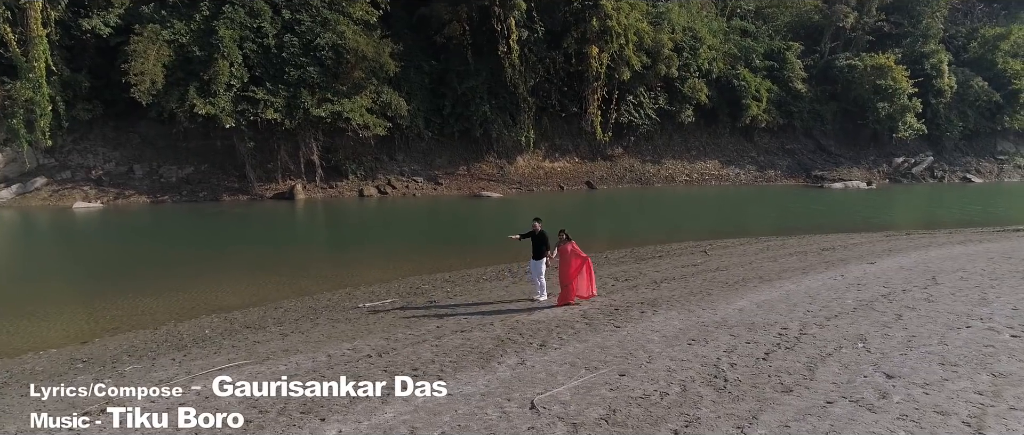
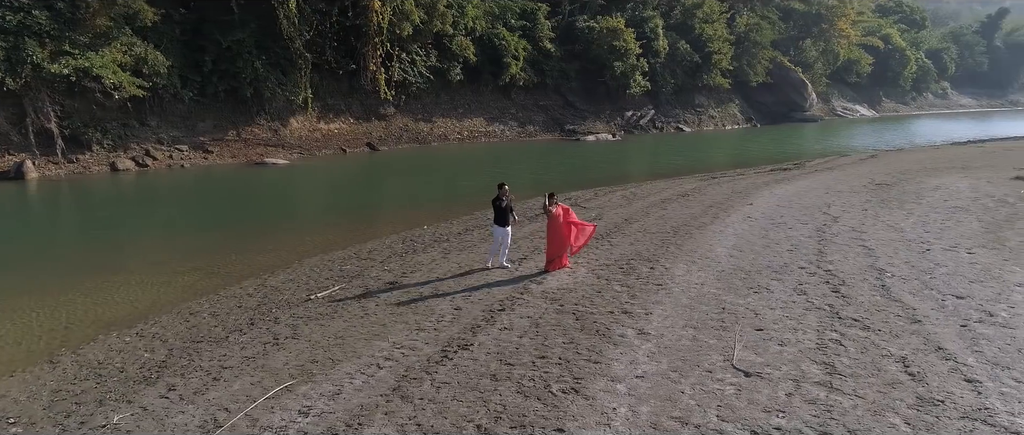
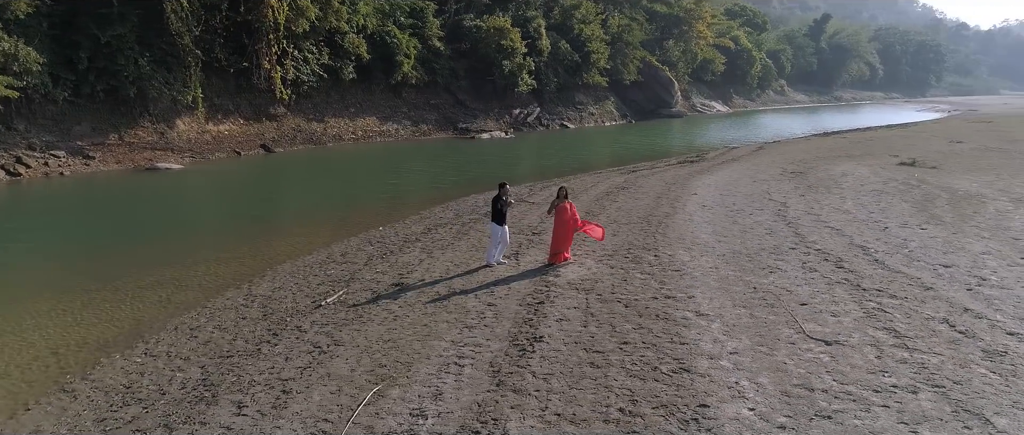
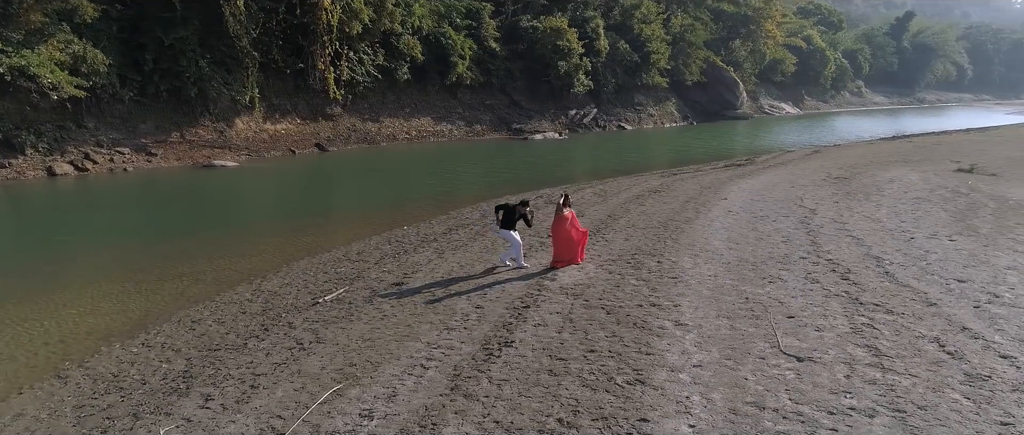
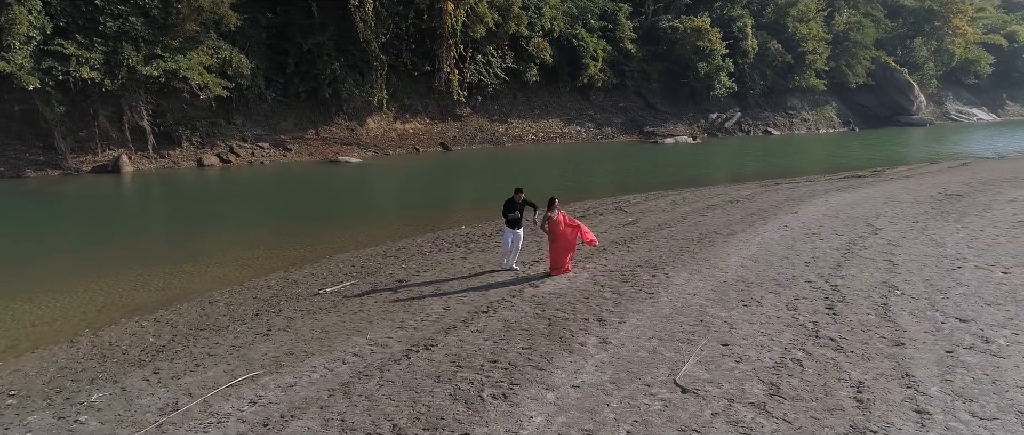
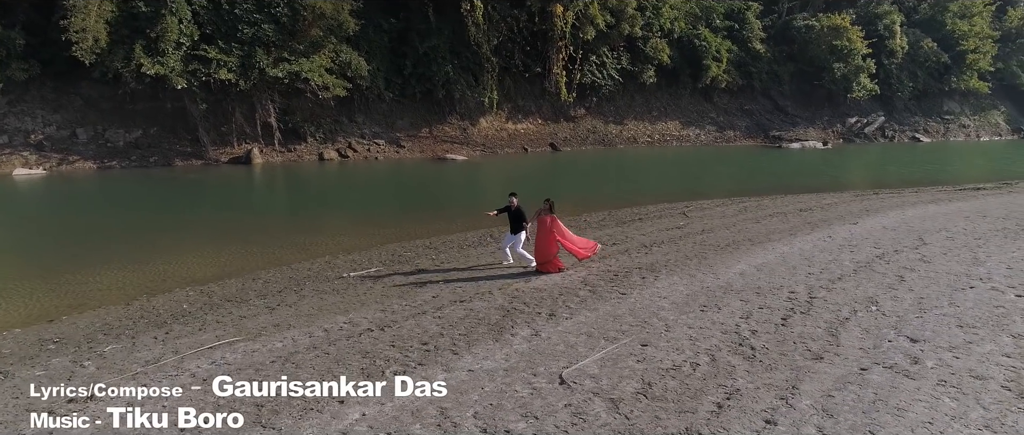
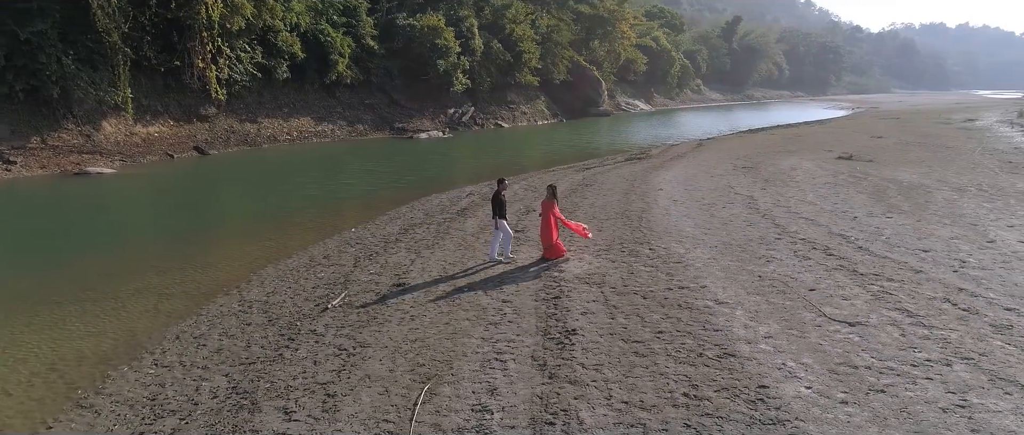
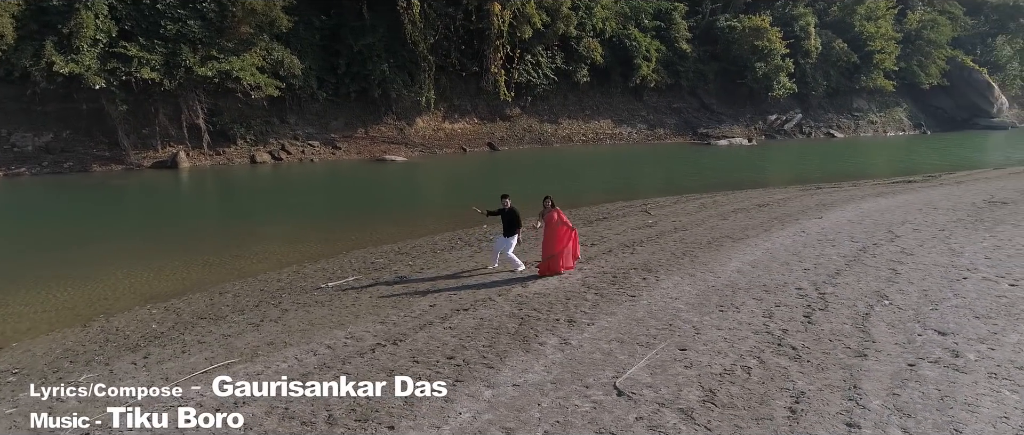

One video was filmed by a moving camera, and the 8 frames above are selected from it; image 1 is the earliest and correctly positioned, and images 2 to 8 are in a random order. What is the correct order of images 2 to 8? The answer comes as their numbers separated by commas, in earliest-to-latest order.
6, 8, 5, 2, 4, 3, 7
